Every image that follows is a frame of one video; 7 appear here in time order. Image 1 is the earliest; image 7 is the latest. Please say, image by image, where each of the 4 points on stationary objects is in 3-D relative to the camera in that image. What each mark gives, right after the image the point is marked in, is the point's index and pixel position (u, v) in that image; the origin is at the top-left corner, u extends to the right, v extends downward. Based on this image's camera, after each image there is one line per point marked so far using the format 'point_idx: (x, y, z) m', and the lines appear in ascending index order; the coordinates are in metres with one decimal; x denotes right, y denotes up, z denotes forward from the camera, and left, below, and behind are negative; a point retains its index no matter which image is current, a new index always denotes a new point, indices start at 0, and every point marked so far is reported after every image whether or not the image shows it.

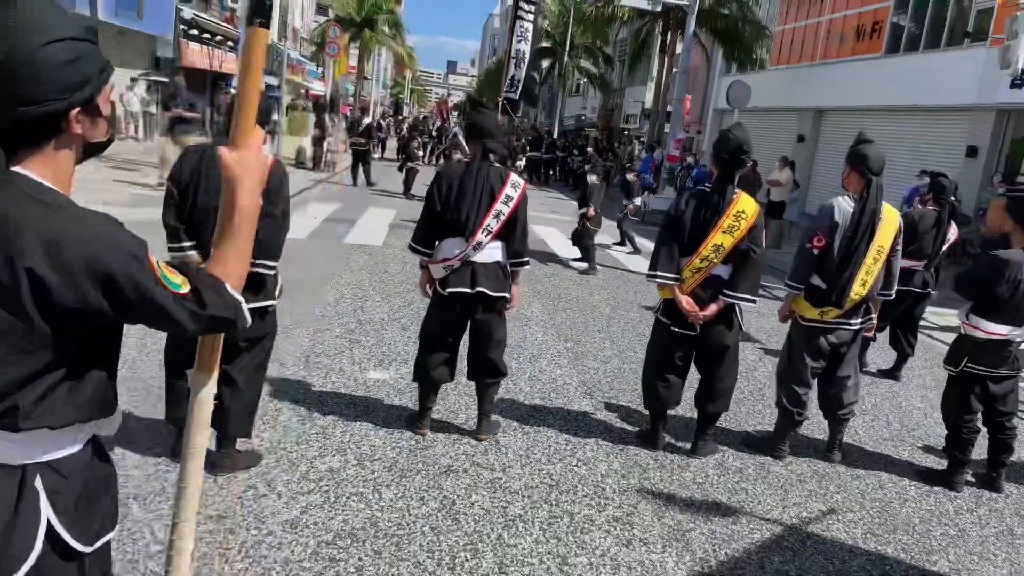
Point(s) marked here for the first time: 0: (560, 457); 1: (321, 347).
0: (+0.3, -0.9, +4.5) m
1: (-1.4, -0.4, +6.0) m
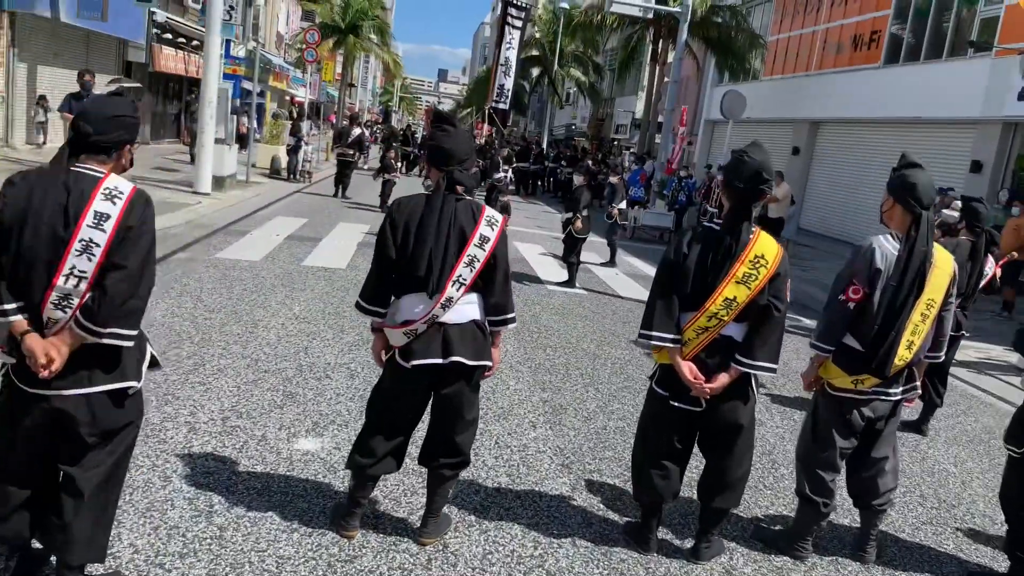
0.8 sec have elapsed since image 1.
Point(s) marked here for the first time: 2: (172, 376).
0: (+0.1, -1.2, +3.5) m
1: (-1.6, -0.7, +5.0) m
2: (-2.2, -0.6, +5.4) m
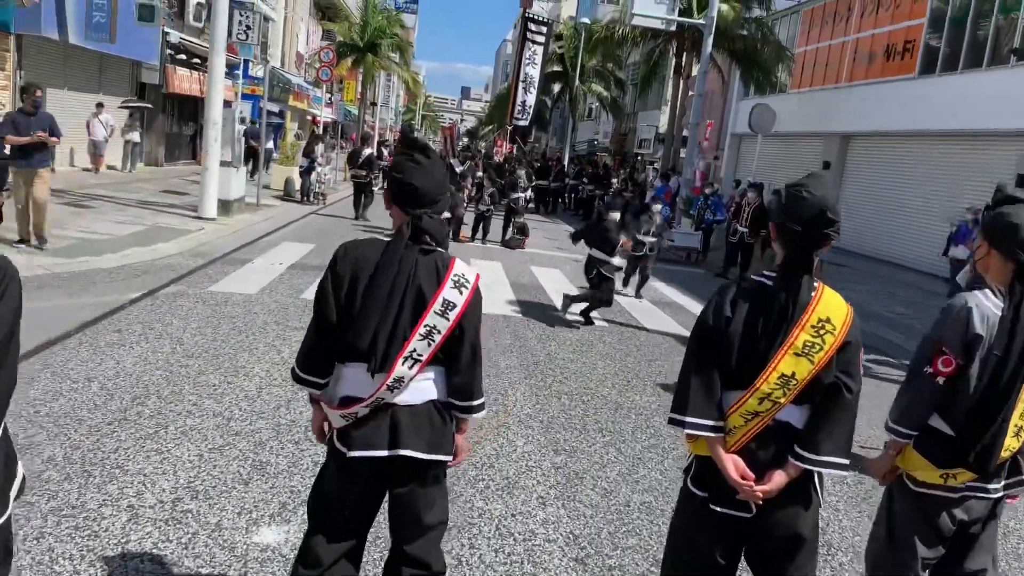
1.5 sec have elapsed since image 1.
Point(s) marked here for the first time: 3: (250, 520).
0: (0.0, -1.5, +2.7) m
1: (-1.6, -1.0, +4.3) m
2: (-2.2, -0.9, +4.7) m
3: (-1.3, -1.1, +4.0) m
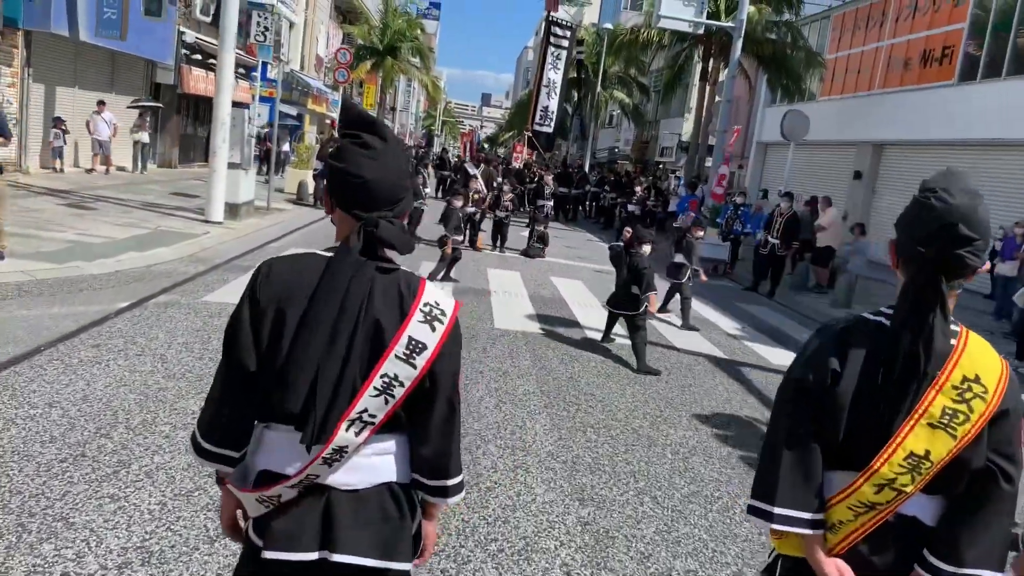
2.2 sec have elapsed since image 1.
0: (+0.1, -1.5, +2.0) m
1: (-1.5, -1.1, +3.6) m
2: (-2.1, -1.0, +4.0) m
3: (-1.2, -1.2, +3.2) m
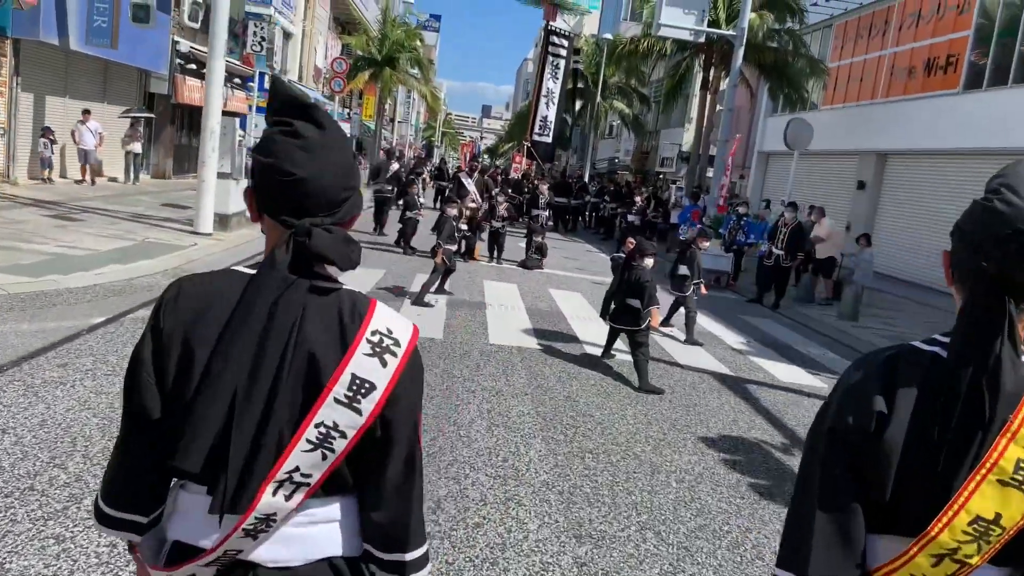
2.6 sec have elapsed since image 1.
0: (0.0, -1.6, +1.6) m
1: (-1.6, -1.2, +3.2) m
2: (-2.2, -1.0, +3.6) m
3: (-1.2, -1.3, +2.9) m
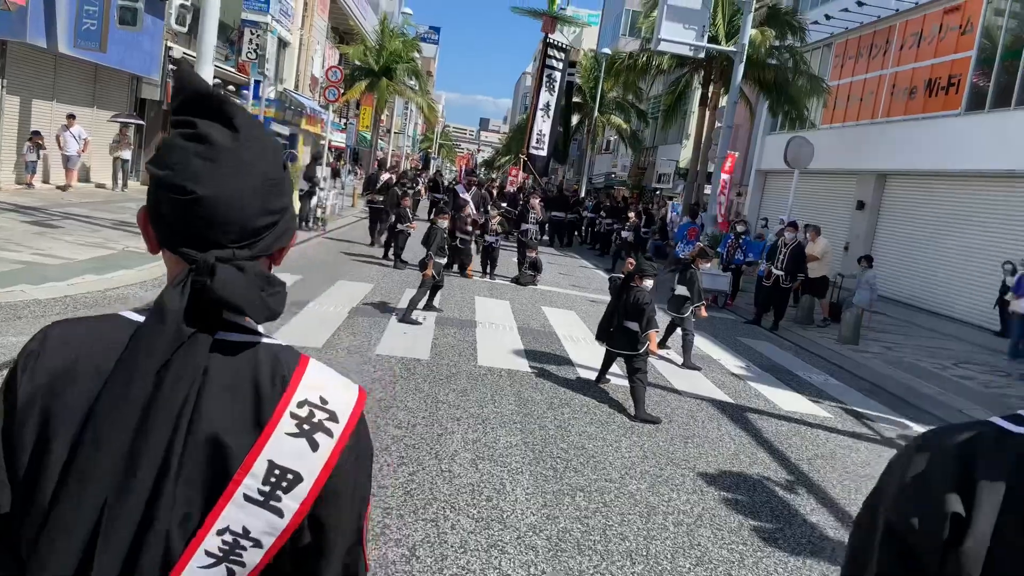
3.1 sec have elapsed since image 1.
0: (0.0, -1.7, +1.2) m
1: (-1.7, -1.3, +2.8) m
2: (-2.2, -1.1, +3.2) m
3: (-1.3, -1.3, +2.4) m
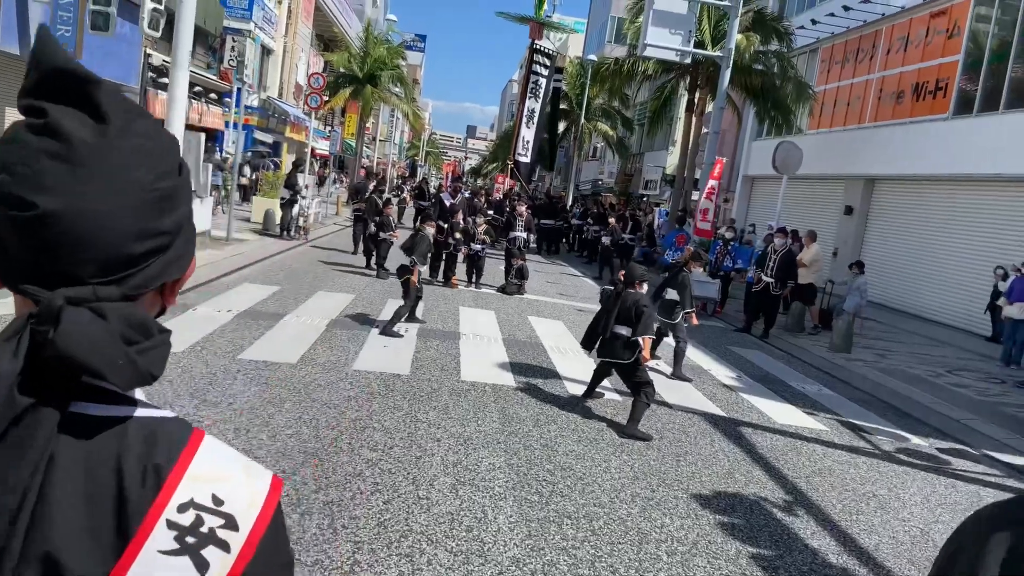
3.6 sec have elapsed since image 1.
0: (-0.1, -1.7, +0.9) m
1: (-1.7, -1.3, +2.4) m
2: (-2.3, -1.2, +2.9) m
3: (-1.4, -1.4, +2.1) m
